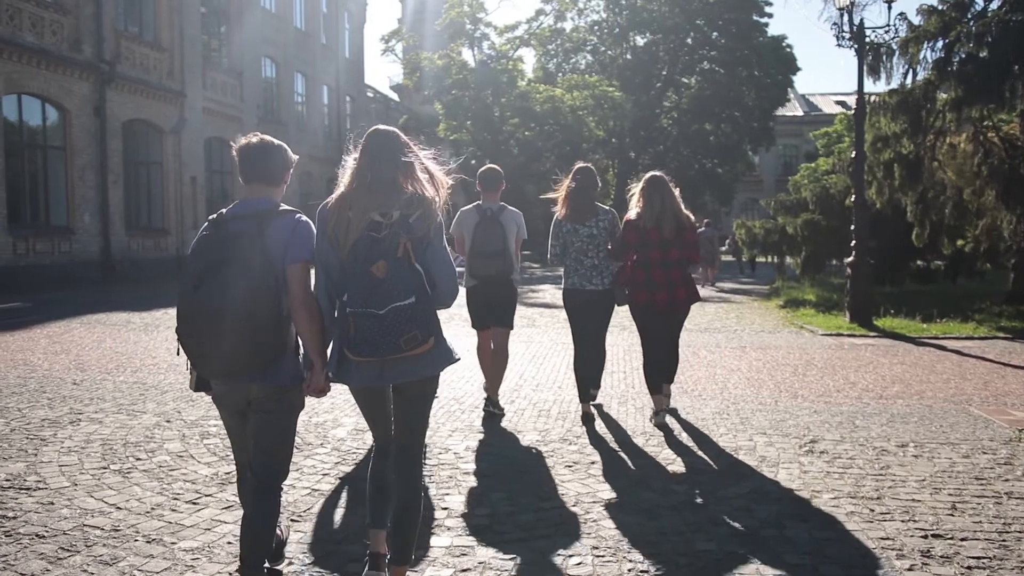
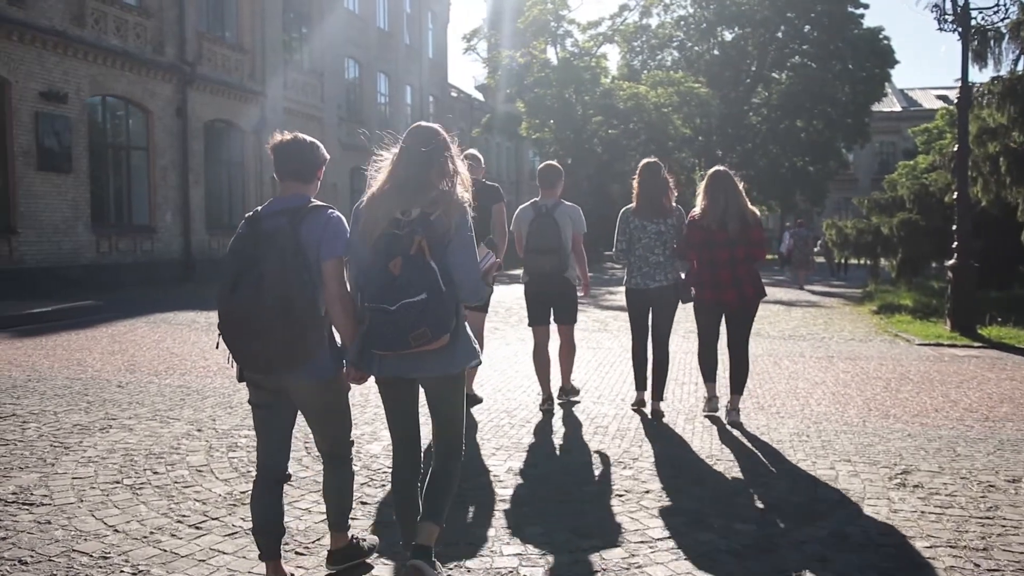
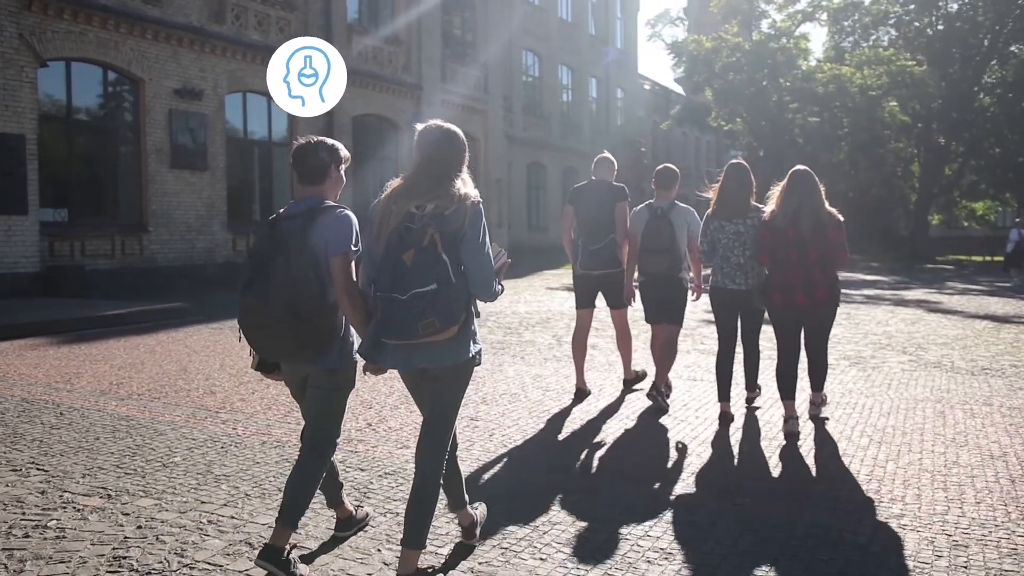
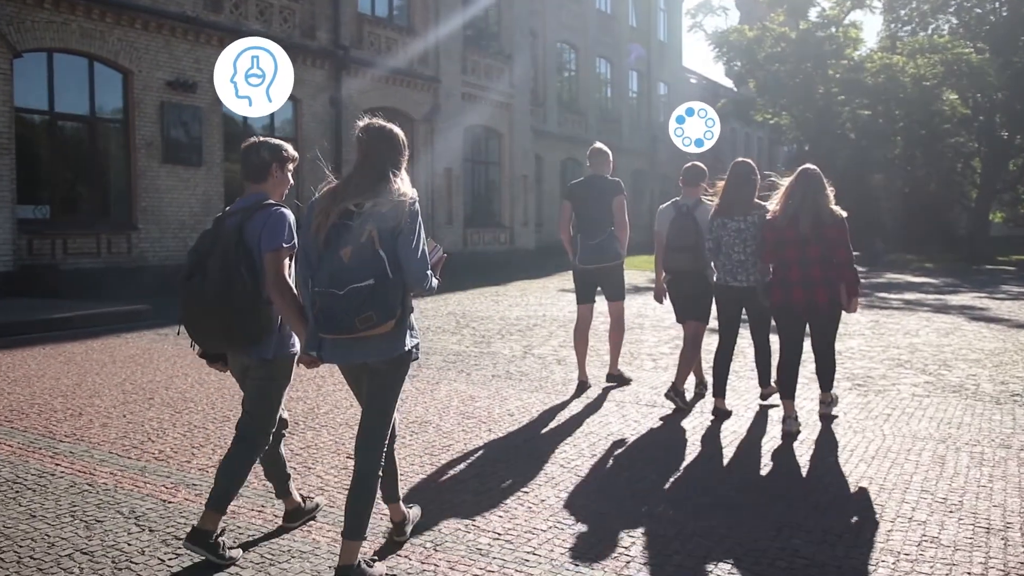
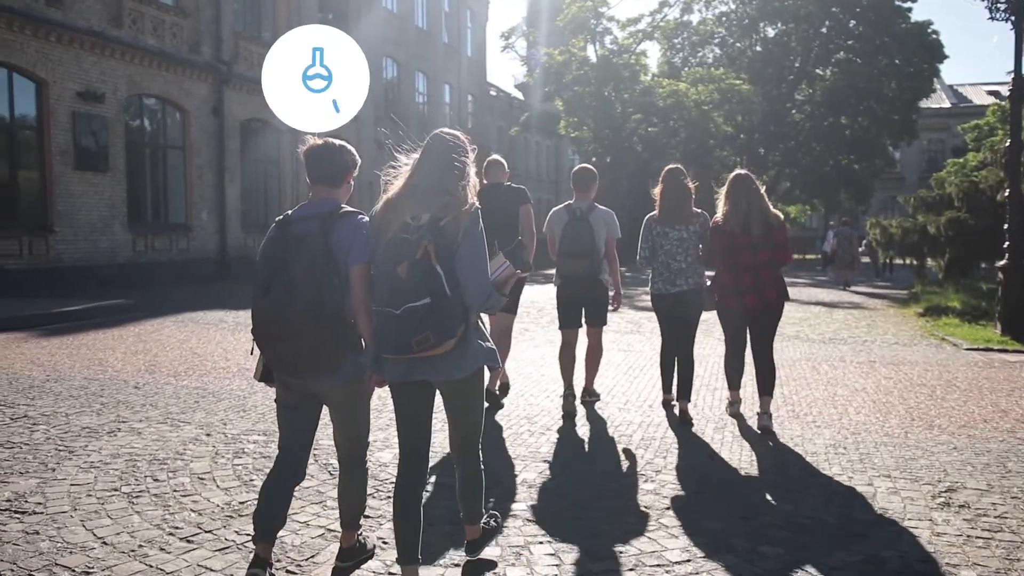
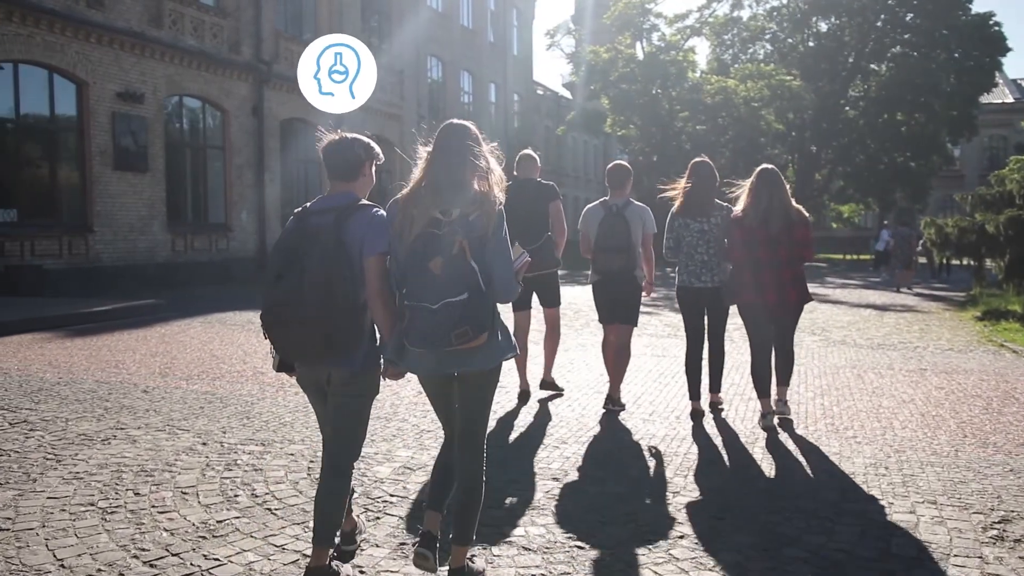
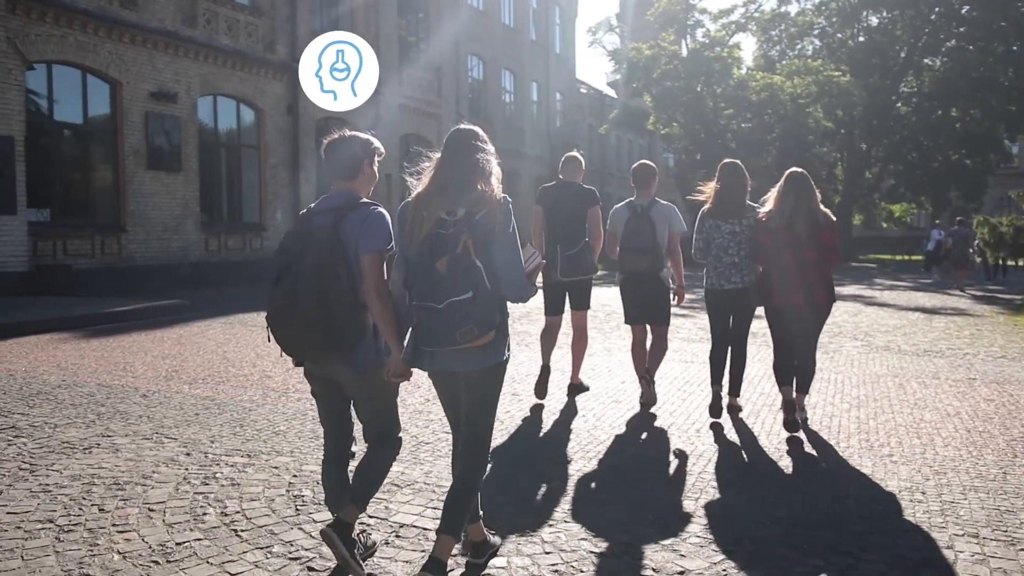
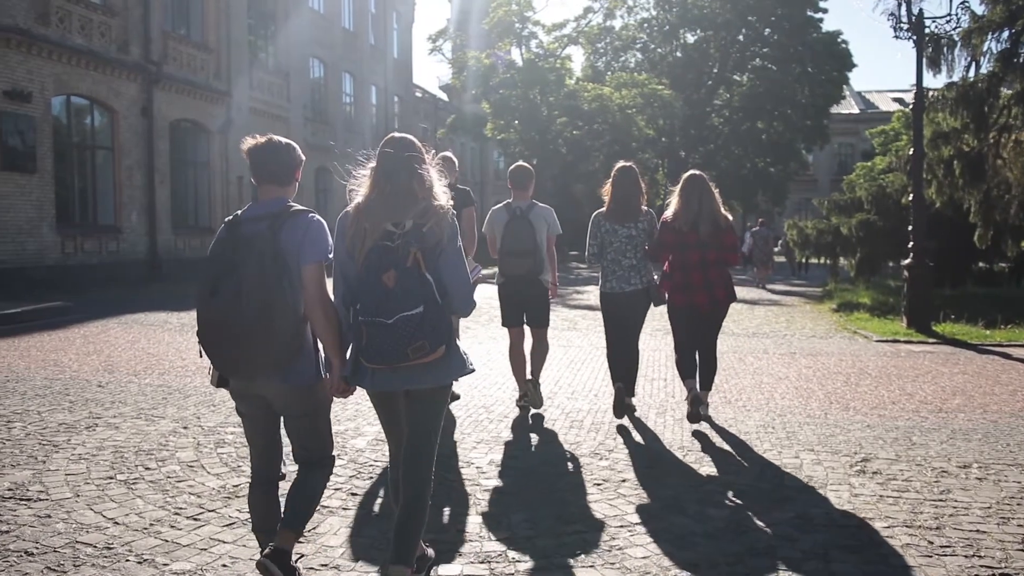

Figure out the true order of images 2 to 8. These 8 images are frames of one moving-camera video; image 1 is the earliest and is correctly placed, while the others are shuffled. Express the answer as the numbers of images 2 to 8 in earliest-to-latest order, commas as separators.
8, 2, 5, 6, 7, 3, 4
